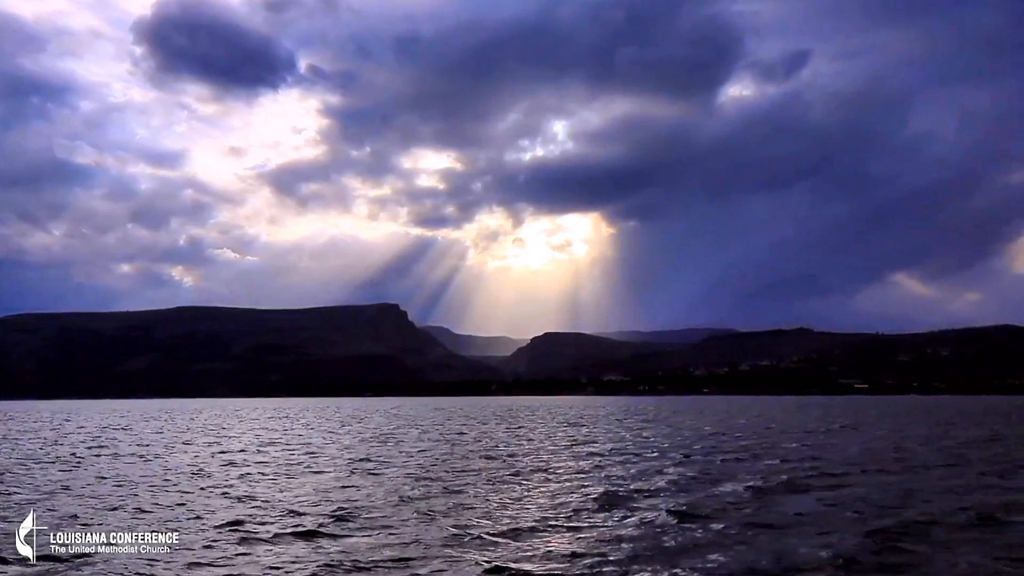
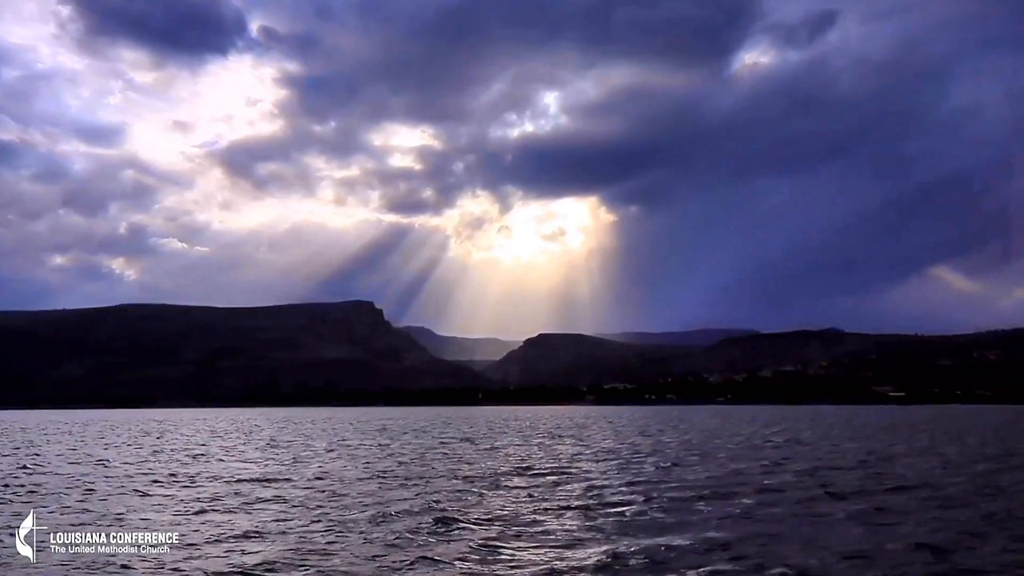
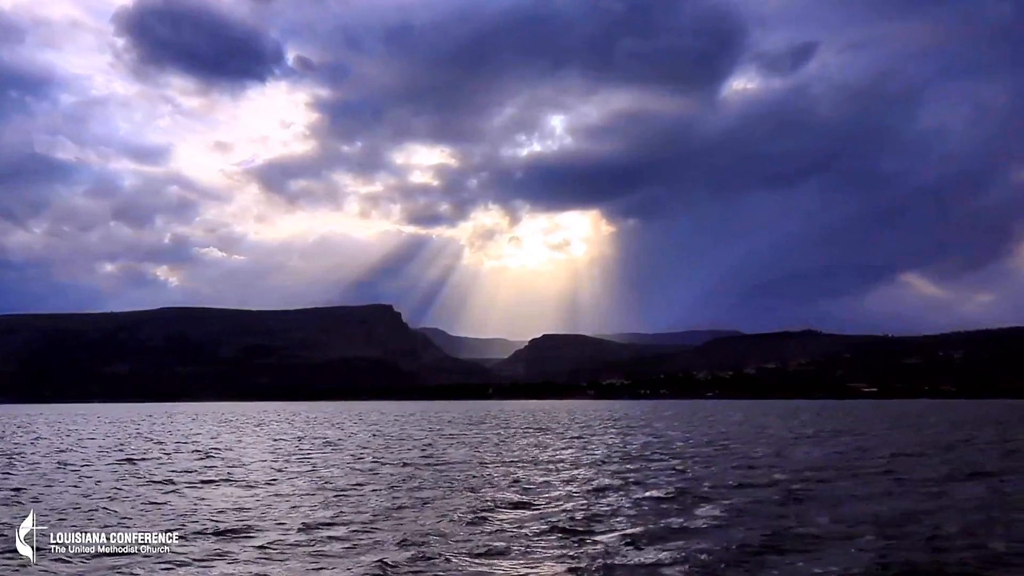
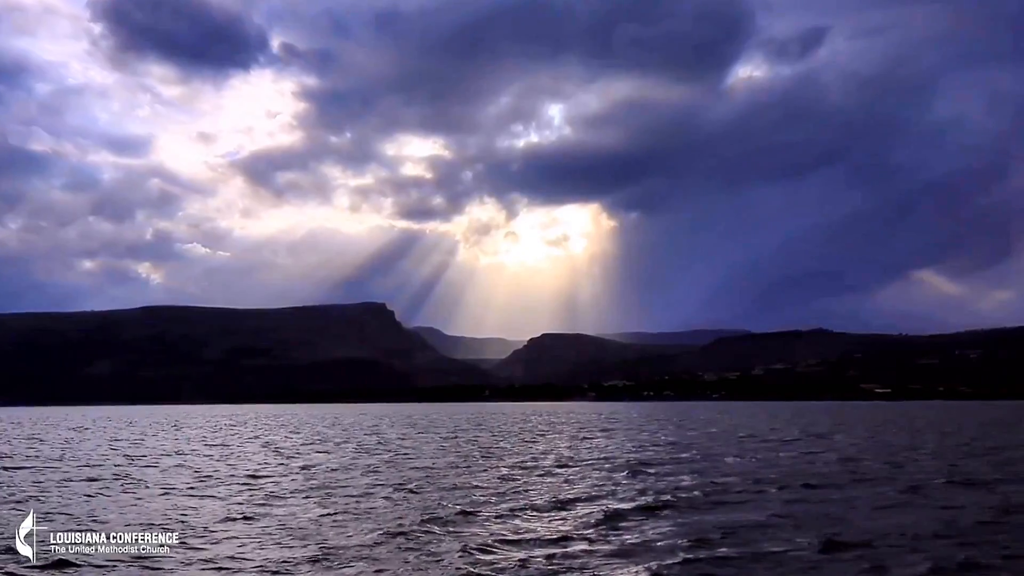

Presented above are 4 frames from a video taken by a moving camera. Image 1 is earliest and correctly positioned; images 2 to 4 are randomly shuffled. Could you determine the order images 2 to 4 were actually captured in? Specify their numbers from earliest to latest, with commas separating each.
3, 4, 2
